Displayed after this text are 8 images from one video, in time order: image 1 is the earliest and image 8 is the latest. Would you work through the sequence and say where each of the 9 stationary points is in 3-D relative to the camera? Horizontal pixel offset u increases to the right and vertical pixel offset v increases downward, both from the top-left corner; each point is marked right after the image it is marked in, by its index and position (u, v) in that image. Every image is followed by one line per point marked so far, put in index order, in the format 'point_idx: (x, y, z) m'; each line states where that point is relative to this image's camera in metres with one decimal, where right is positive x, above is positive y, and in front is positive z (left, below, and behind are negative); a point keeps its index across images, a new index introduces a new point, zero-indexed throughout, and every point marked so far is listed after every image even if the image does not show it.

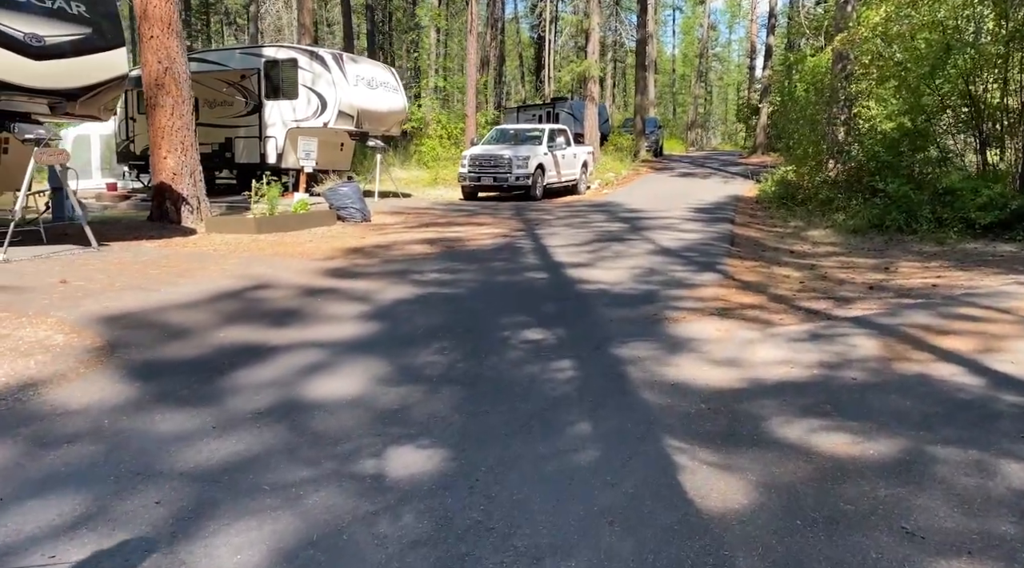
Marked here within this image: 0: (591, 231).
0: (+1.3, +0.9, +14.4) m
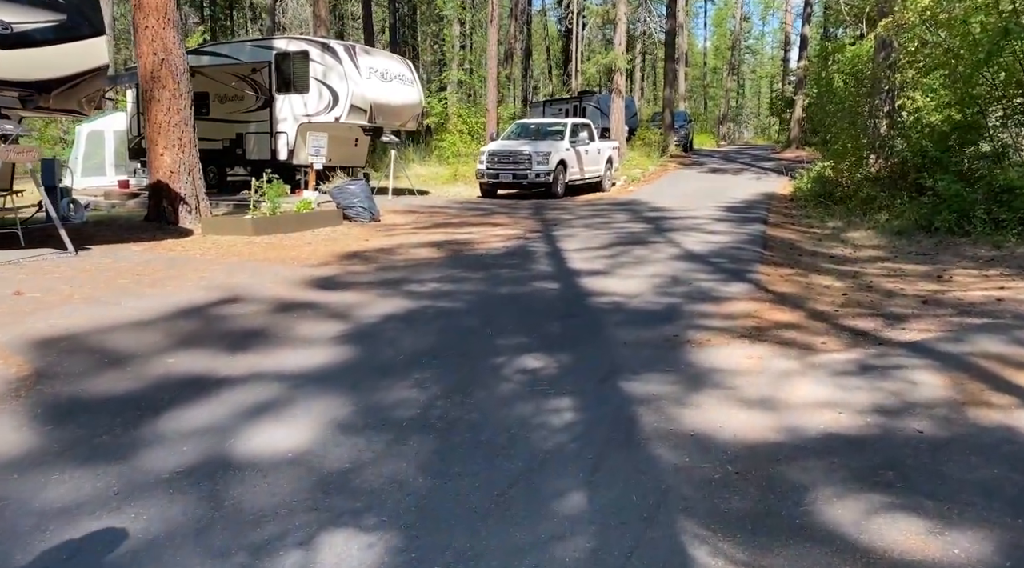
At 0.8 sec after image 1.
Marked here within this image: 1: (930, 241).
0: (+1.6, +0.8, +13.5) m
1: (+6.6, +0.7, +13.3) m
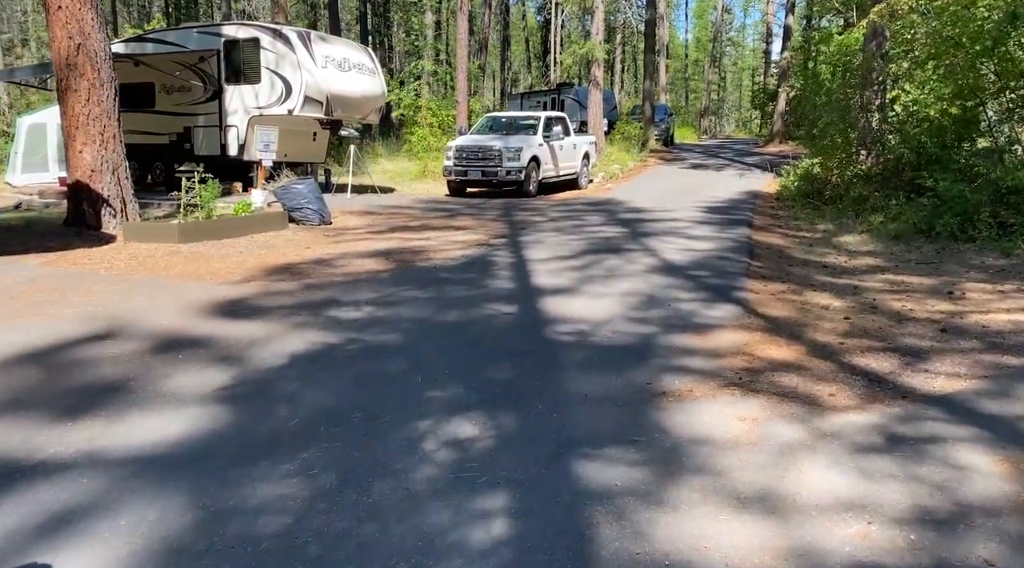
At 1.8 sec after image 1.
0: (+1.0, +0.6, +12.3) m
1: (+6.0, +0.6, +12.2) m
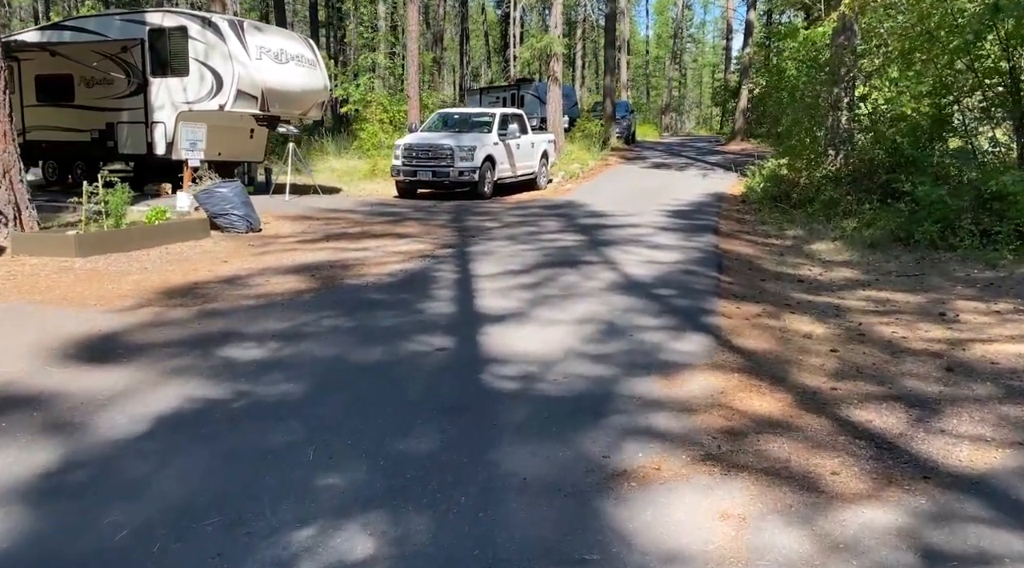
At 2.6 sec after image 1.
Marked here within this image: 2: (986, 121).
0: (+0.3, +0.5, +11.2) m
1: (+5.3, +0.4, +11.4) m
2: (+7.0, +2.4, +12.5) m
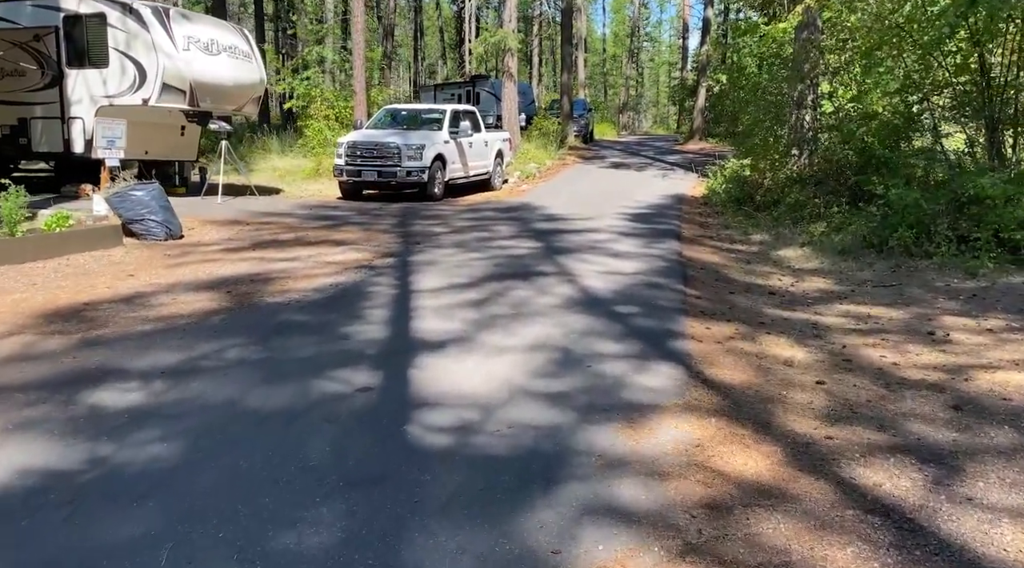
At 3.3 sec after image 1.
0: (-0.3, +0.3, +10.3) m
1: (+4.7, +0.3, +10.7) m
2: (+6.3, +2.3, +11.8) m
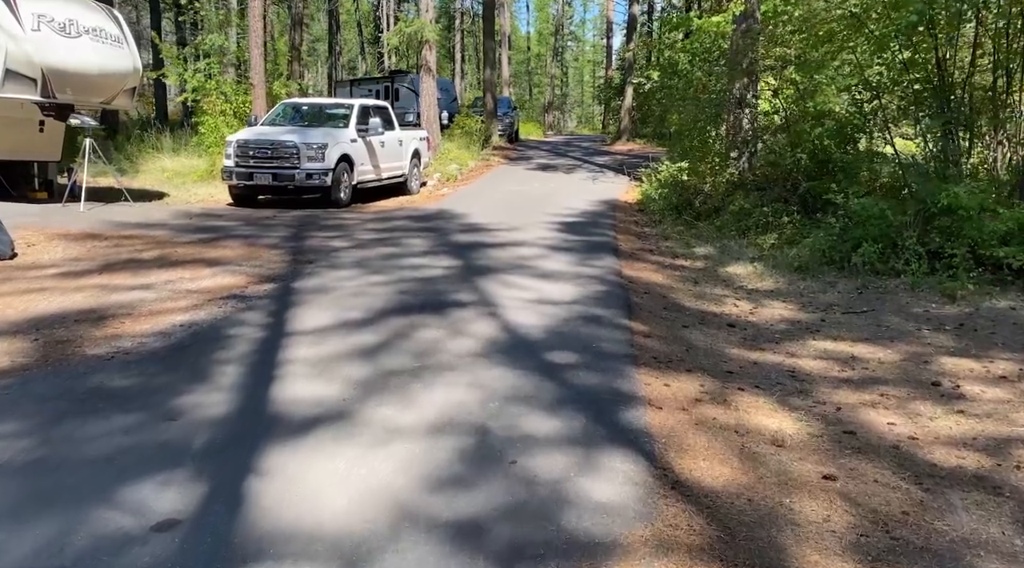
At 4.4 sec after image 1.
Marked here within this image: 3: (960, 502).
0: (-1.2, 0.0, +8.5) m
1: (+3.7, 0.0, +9.4) m
2: (+5.2, +2.1, +10.7) m
3: (+2.0, -1.0, +3.7) m
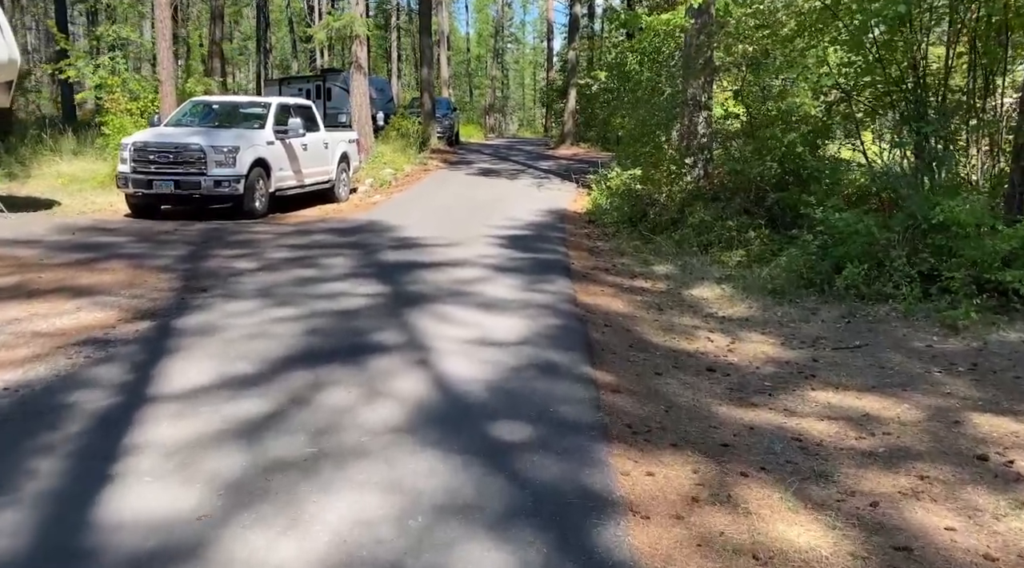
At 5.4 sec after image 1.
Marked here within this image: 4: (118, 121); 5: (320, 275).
0: (-1.8, -0.3, +7.0) m
1: (+3.1, -0.2, +8.2) m
2: (+4.5, +1.8, +9.6) m
3: (+1.7, -1.2, +2.4) m
4: (-8.6, +3.5, +18.5) m
5: (-2.0, +0.1, +8.9) m
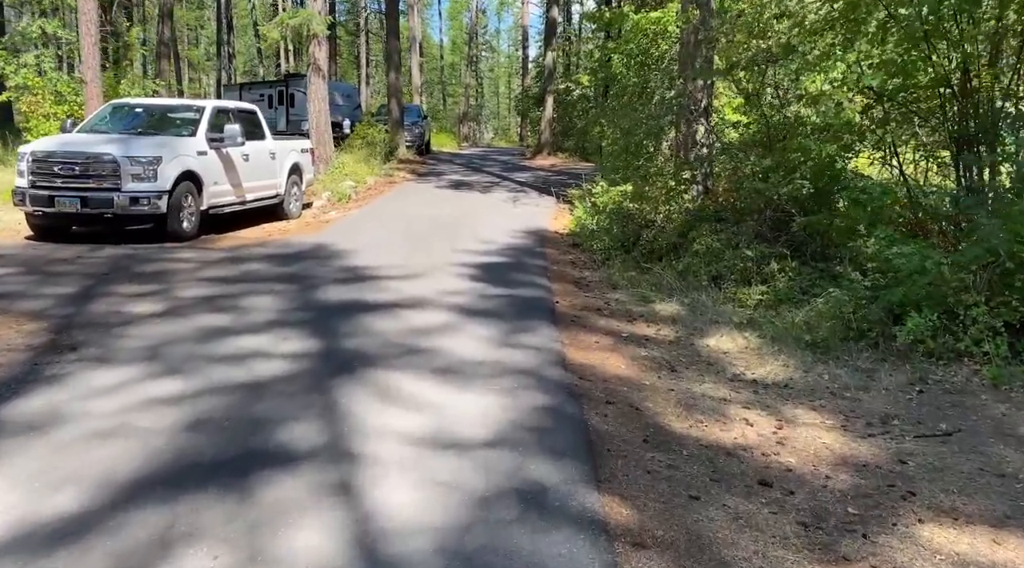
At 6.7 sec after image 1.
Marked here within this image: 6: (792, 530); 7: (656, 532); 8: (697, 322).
0: (-1.9, -0.7, +5.1) m
1: (+2.9, -0.6, +6.4) m
2: (+4.2, +1.4, +7.9) m
3: (+1.7, -1.6, +0.5) m
4: (-9.1, +3.0, +16.4) m
5: (-2.2, -0.3, +6.9) m
6: (+1.3, -1.1, +3.8) m
7: (+0.6, -1.0, +3.6) m
8: (+1.8, -0.4, +8.0) m
